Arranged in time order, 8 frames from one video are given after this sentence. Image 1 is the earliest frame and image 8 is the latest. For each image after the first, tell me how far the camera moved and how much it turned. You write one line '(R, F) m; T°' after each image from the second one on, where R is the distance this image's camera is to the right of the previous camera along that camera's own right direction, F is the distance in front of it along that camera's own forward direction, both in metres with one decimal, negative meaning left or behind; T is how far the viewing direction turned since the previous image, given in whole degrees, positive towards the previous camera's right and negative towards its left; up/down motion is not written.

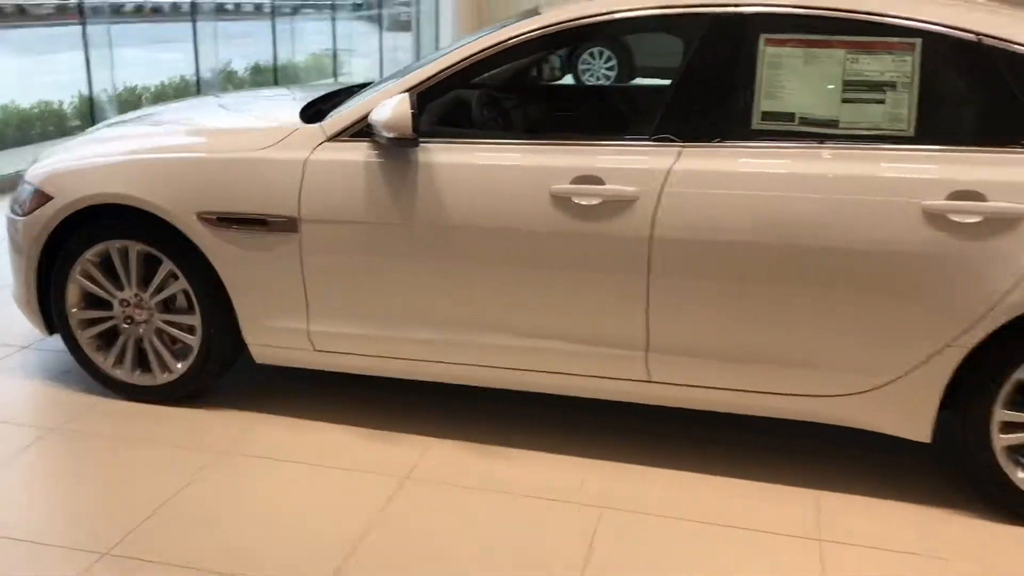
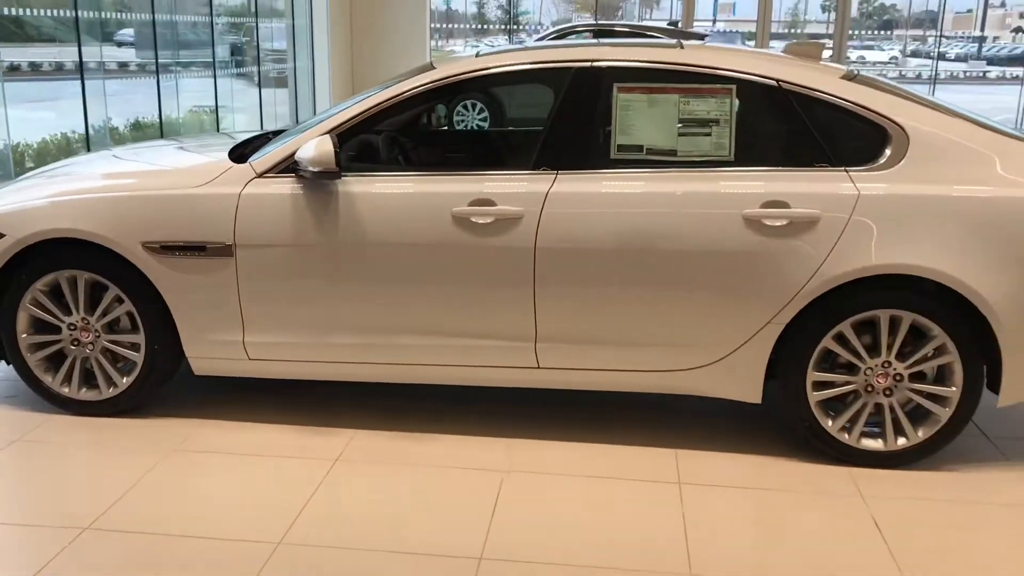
(-0.1, -0.5) m; +7°
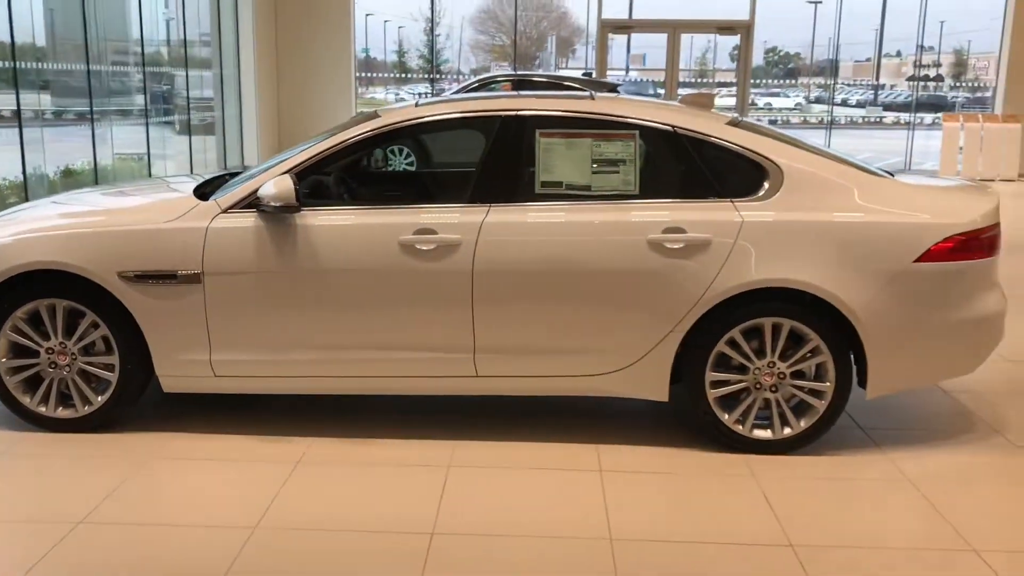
(-0.1, -0.4) m; +5°
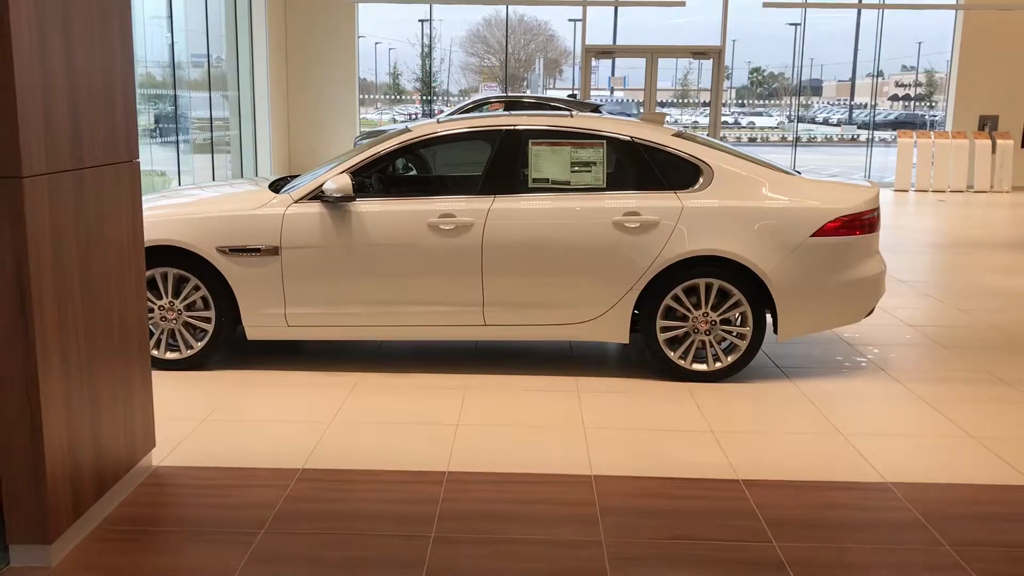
(-0.1, -1.2) m; +1°
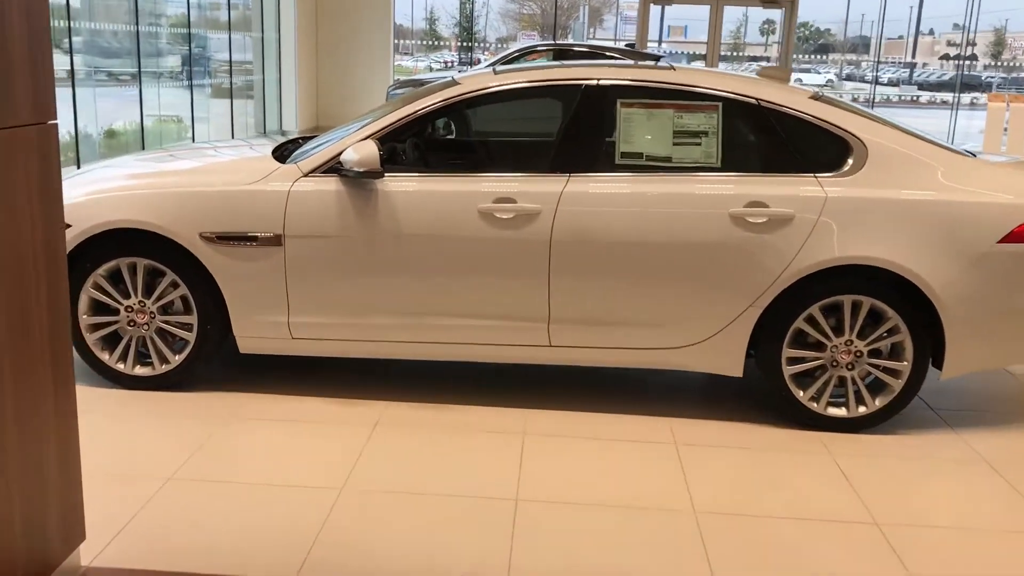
(-0.2, +1.2) m; -2°
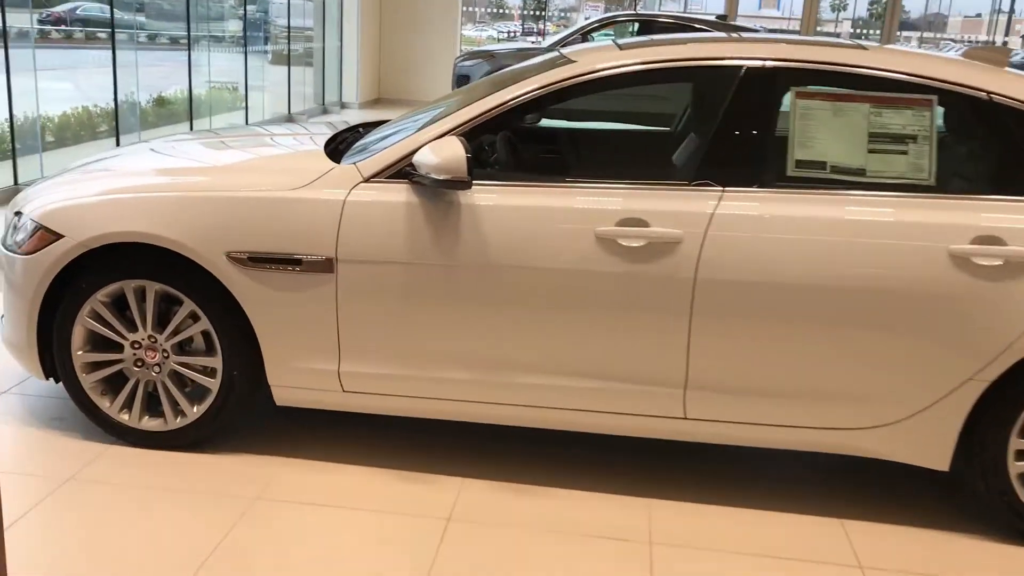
(-0.2, +0.9) m; -3°
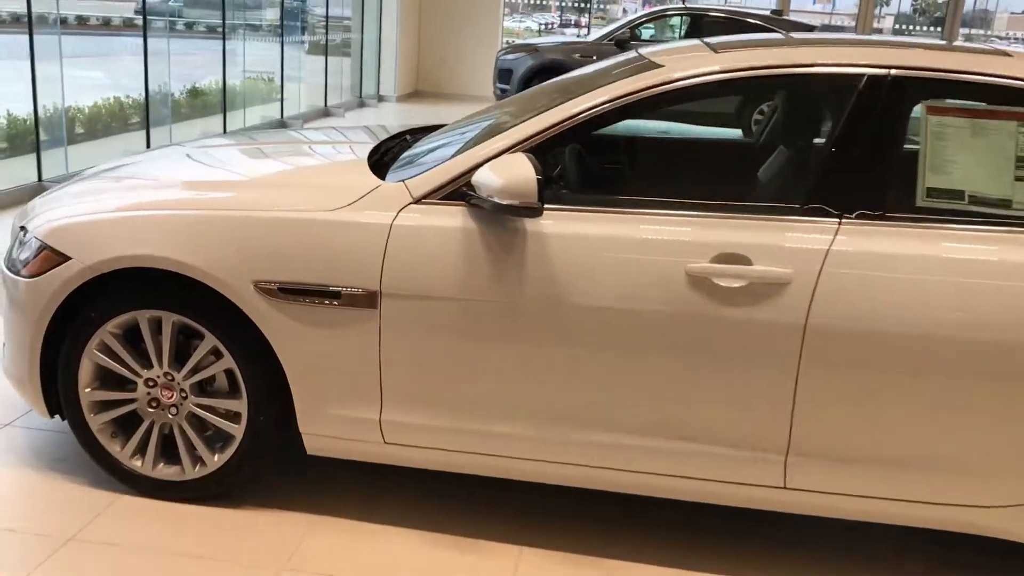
(-0.1, +0.4) m; -2°
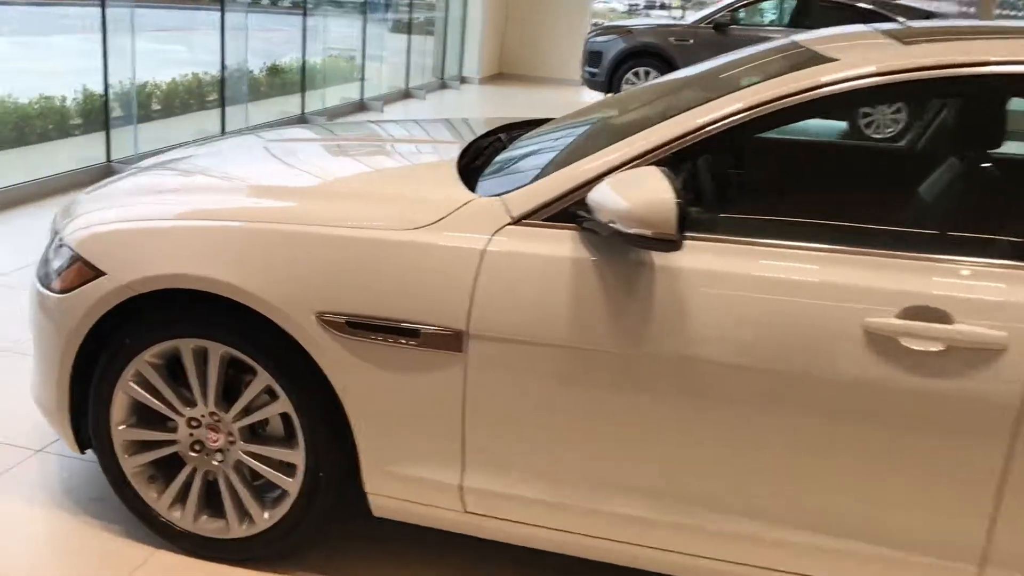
(-0.1, +0.4) m; -4°
